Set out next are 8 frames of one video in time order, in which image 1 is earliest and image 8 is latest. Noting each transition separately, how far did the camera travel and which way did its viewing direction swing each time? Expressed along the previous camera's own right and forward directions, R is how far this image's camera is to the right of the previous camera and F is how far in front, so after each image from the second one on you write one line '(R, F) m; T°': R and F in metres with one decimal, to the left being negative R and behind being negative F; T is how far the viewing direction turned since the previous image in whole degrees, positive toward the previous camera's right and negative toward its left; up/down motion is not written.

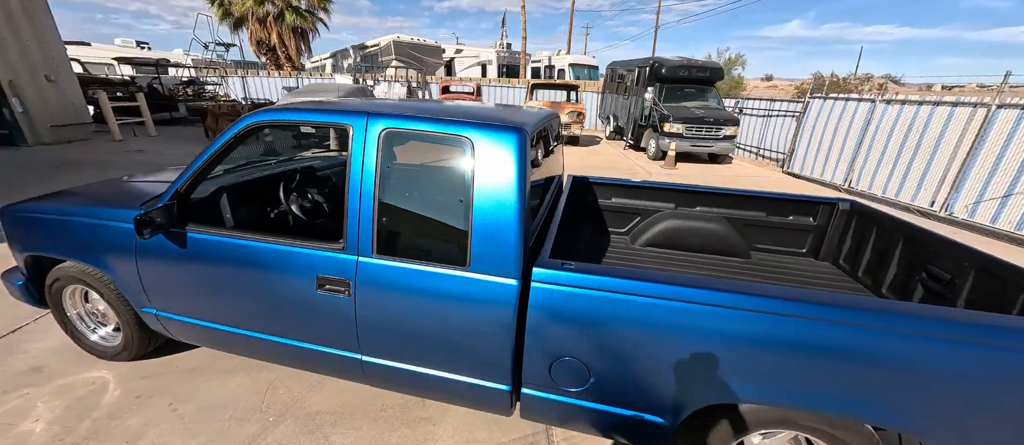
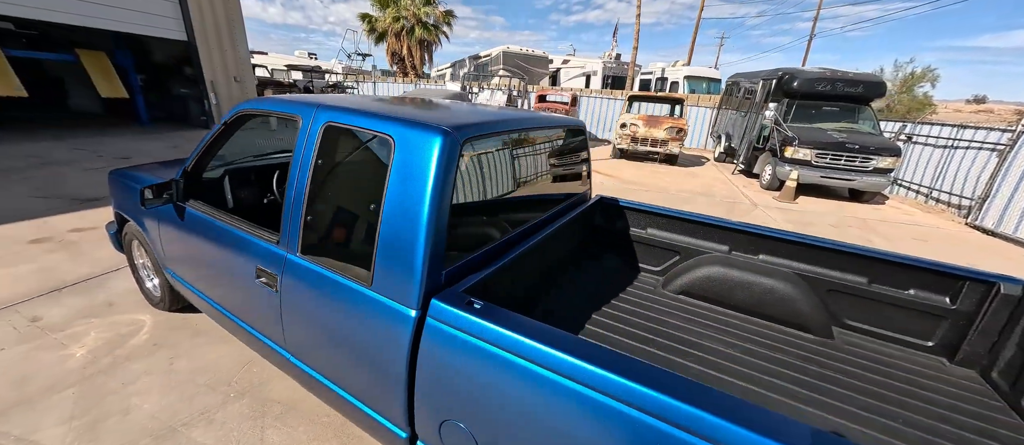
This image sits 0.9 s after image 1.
(+0.6, +0.4) m; -16°
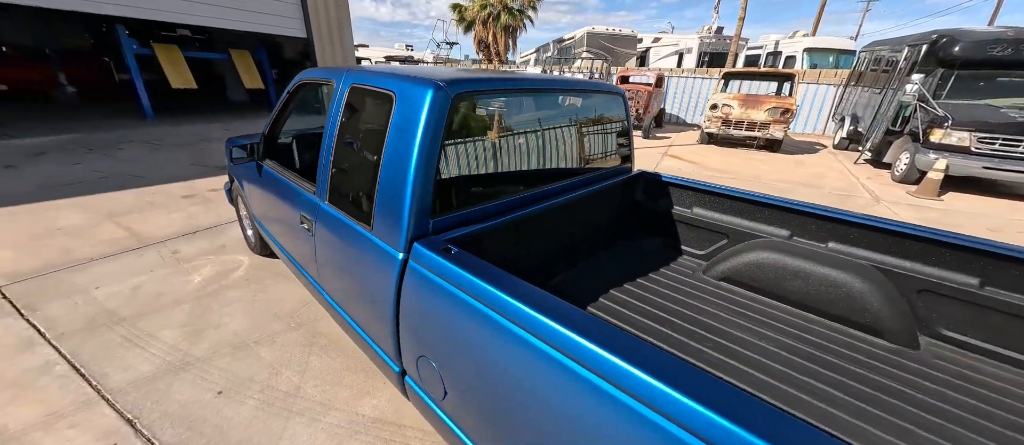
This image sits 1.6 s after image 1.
(+0.3, 0.0) m; -13°
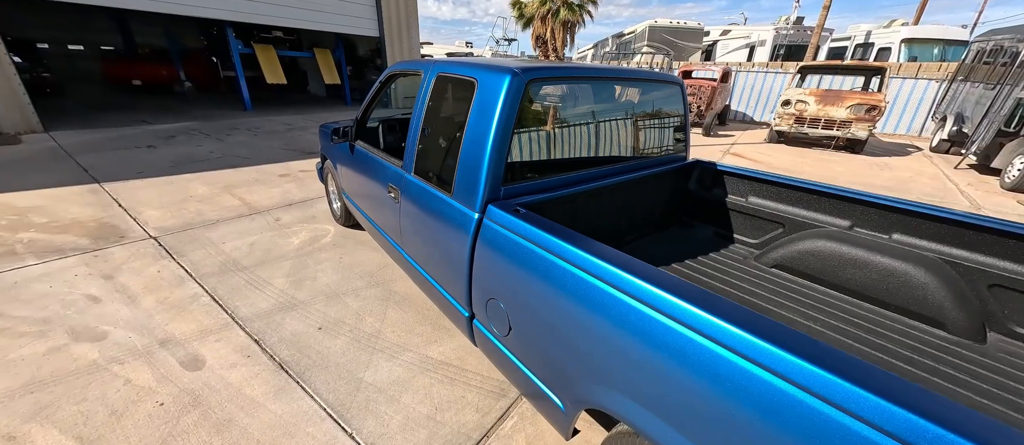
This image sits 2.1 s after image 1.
(0.0, -0.2) m; -8°
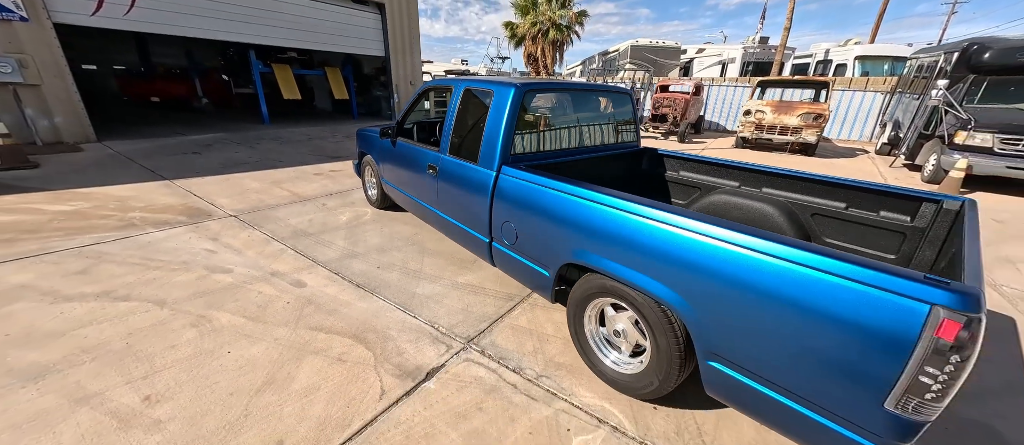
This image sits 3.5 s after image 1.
(-0.1, -0.9) m; +1°
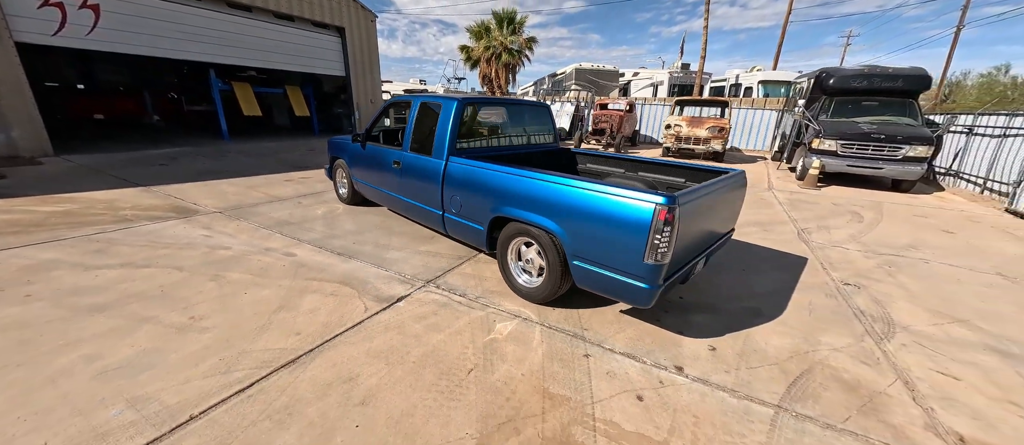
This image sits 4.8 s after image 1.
(+0.2, -0.9) m; +6°
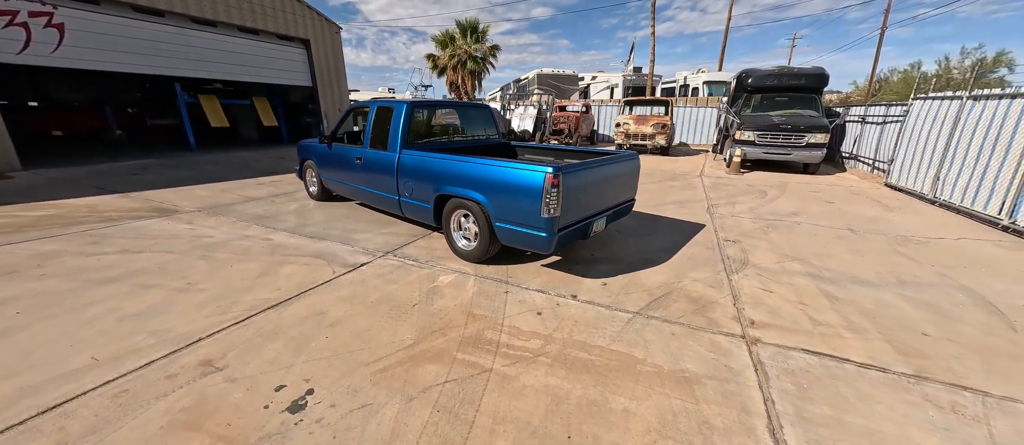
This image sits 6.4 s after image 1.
(+0.4, -0.7) m; +3°
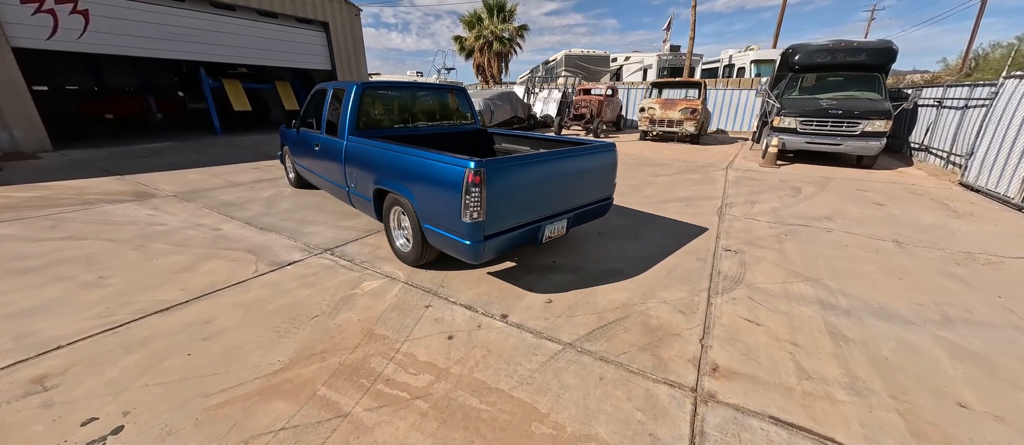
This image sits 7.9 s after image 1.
(+0.8, +0.5) m; -6°
